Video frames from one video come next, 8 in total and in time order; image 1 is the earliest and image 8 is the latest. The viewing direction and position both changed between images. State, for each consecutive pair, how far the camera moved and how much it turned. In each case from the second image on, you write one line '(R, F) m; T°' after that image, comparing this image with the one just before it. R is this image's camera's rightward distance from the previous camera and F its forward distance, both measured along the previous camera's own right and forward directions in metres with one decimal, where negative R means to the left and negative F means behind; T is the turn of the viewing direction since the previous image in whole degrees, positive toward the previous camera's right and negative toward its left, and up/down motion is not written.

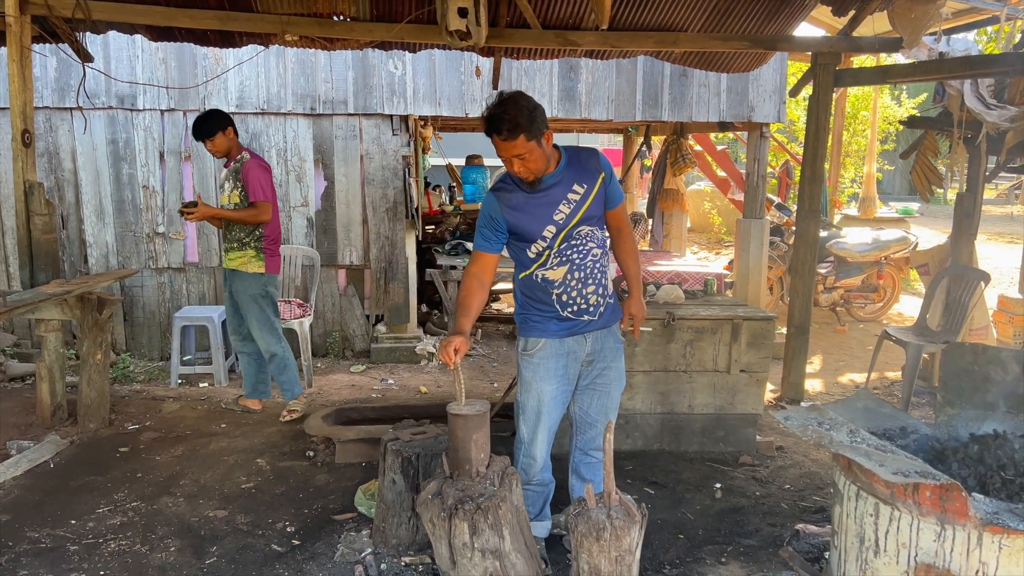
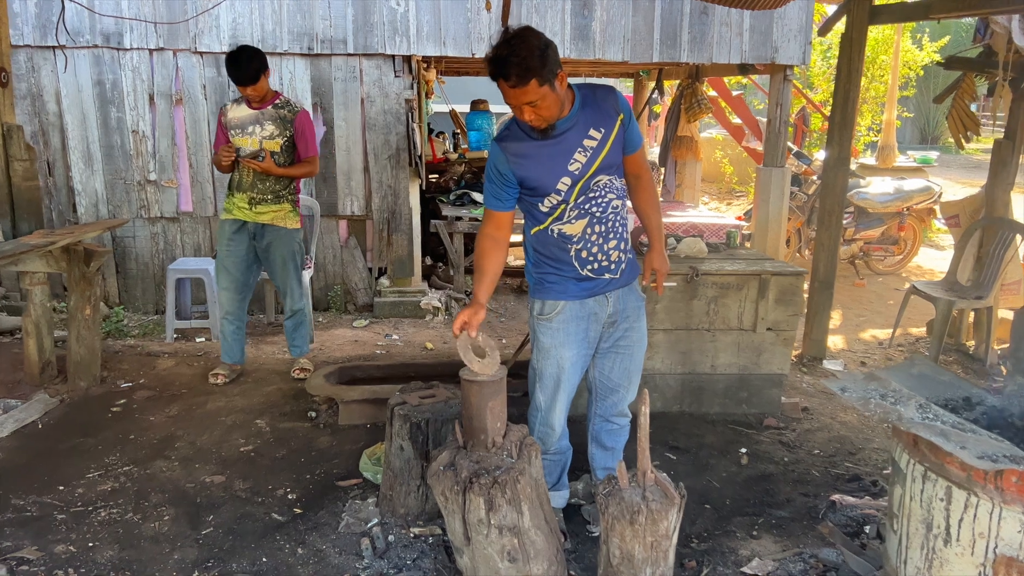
(-0.1, +0.3) m; 0°
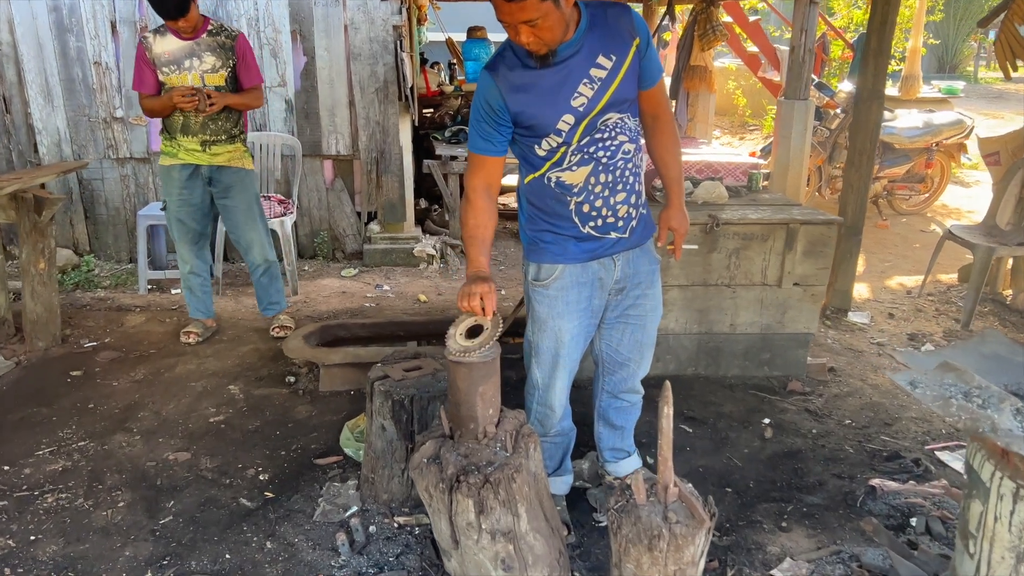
(0.0, +0.5) m; 0°
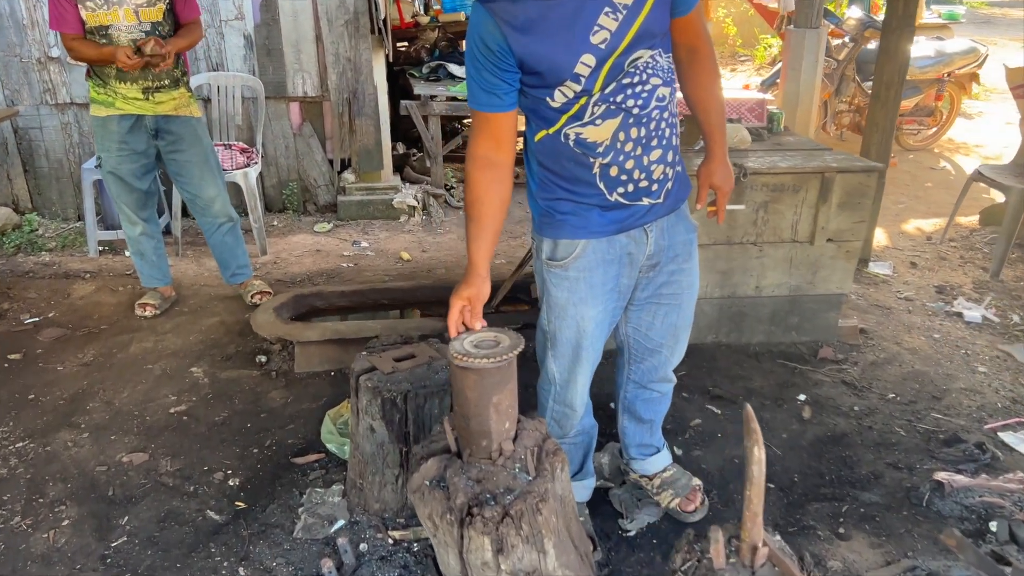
(-0.1, +0.6) m; +2°
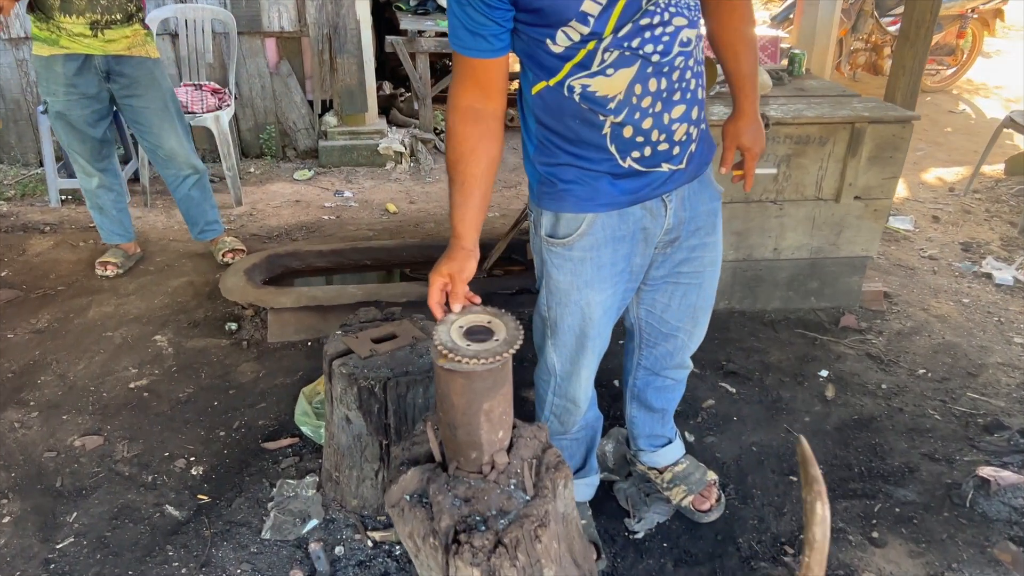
(0.0, +0.4) m; 0°
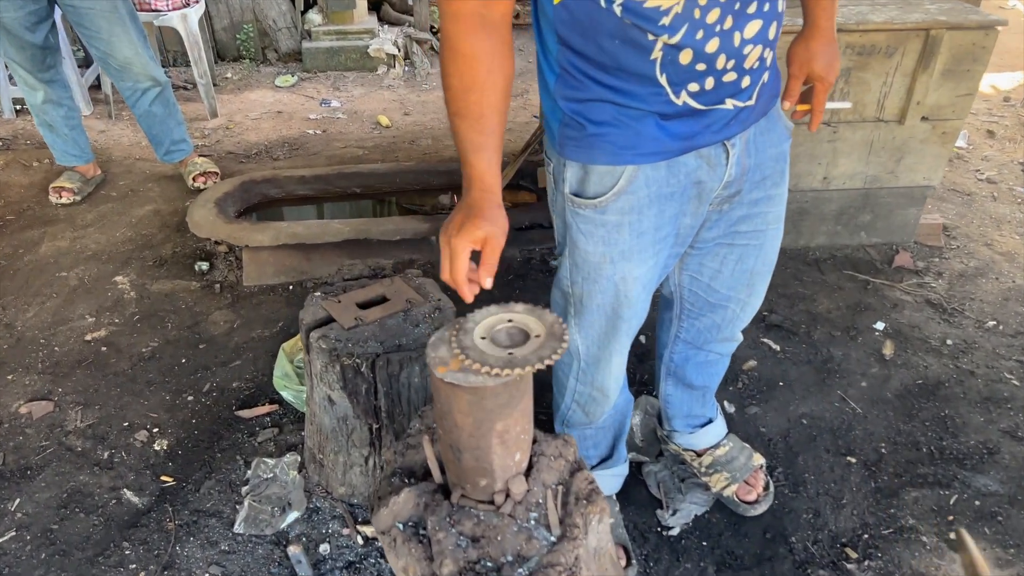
(0.0, +0.5) m; 0°
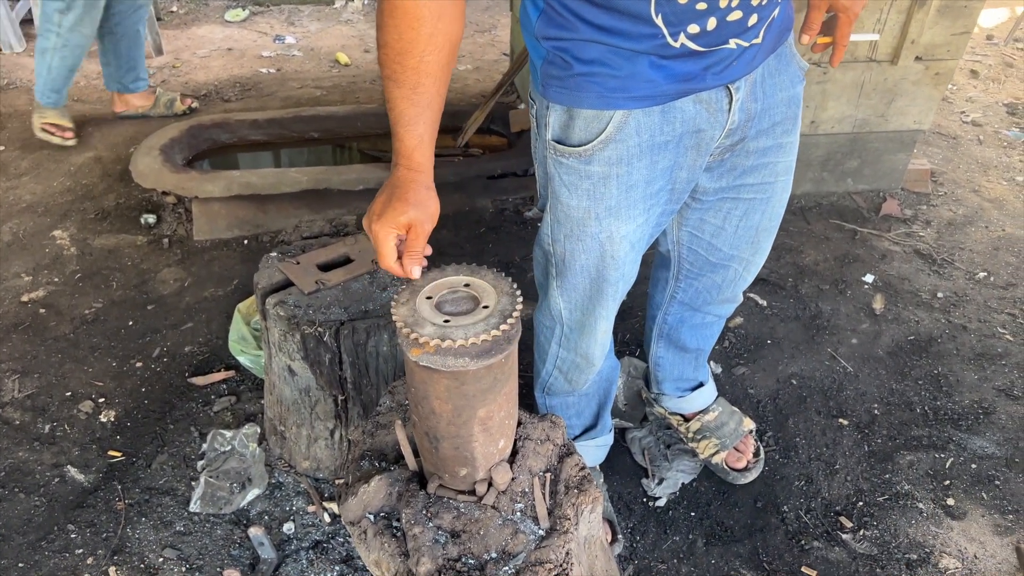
(0.0, +0.2) m; +2°
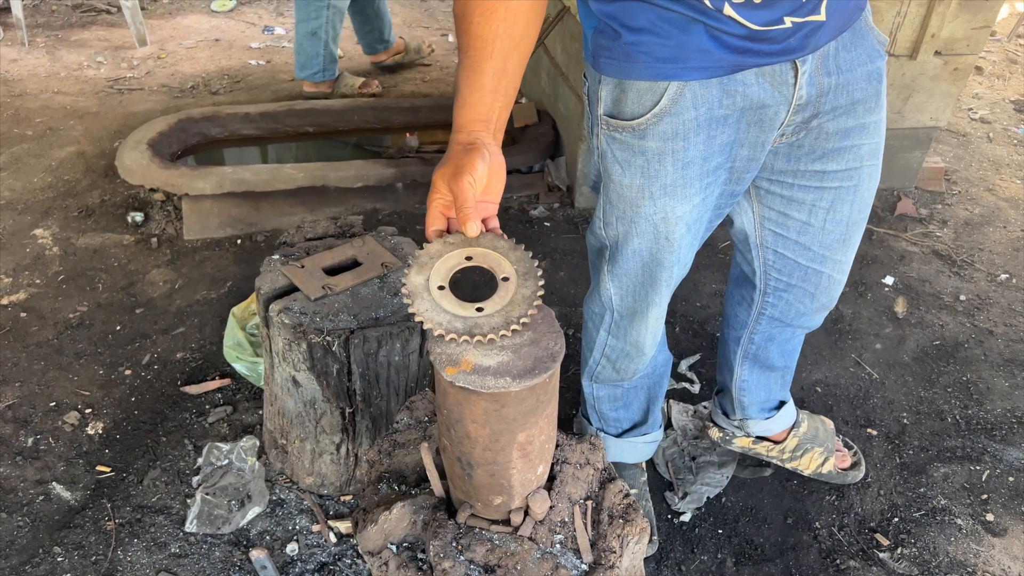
(-0.1, +0.1) m; +1°
